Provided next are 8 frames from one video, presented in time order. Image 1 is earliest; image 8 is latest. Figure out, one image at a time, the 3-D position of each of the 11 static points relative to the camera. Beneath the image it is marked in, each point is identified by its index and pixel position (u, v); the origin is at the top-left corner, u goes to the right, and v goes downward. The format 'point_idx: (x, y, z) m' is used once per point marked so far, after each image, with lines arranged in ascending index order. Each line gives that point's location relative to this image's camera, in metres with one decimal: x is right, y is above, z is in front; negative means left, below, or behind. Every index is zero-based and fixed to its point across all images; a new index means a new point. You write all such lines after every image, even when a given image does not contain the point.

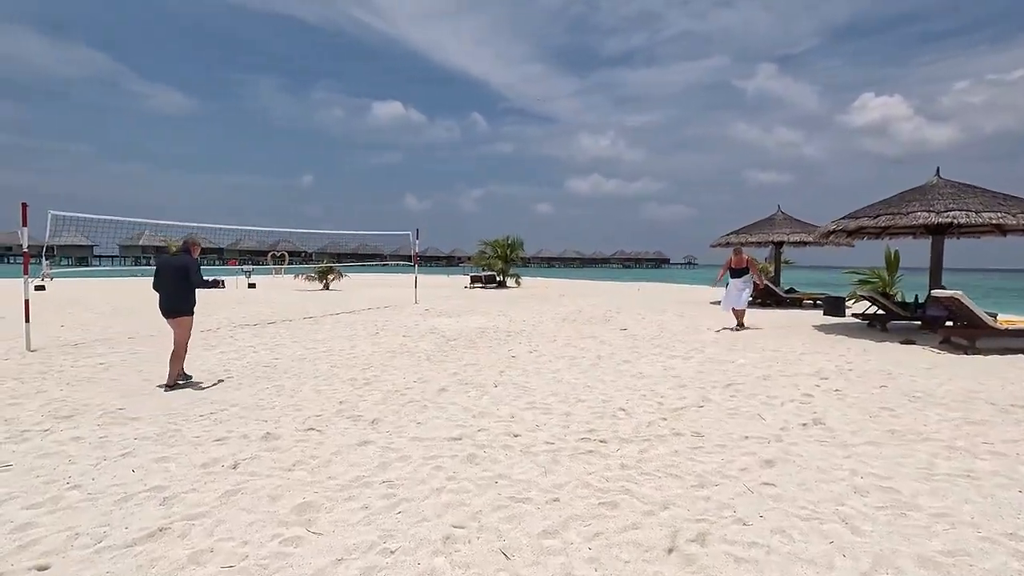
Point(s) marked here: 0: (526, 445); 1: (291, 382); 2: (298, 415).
0: (+0.1, -1.0, +3.3) m
1: (-2.2, -0.9, +5.3) m
2: (-1.6, -1.0, +4.1) m
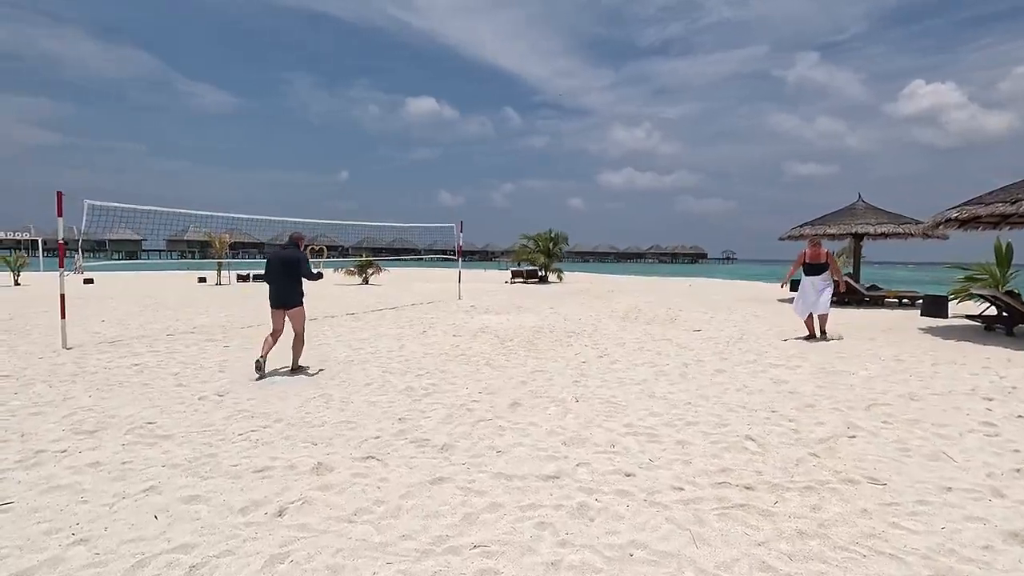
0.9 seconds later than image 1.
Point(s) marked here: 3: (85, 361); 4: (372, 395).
0: (+0.7, -1.0, +2.6) m
1: (-1.5, -0.9, +4.6) m
2: (-1.0, -1.0, +3.4) m
3: (-4.7, -0.8, +5.8) m
4: (-1.2, -0.9, +4.5) m
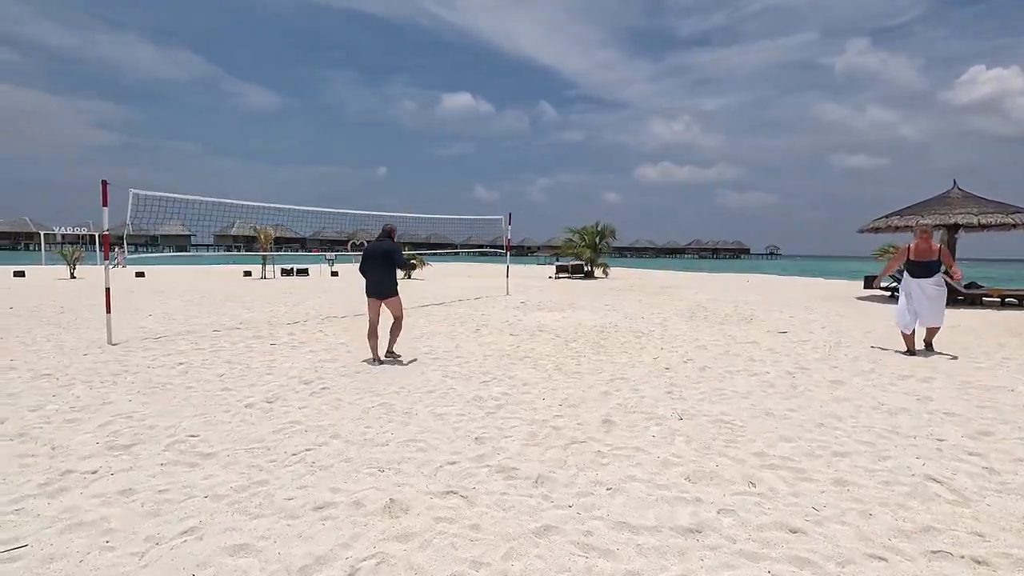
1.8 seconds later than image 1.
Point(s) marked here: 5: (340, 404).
0: (+1.2, -1.0, +1.9) m
1: (-0.8, -0.9, +4.1) m
2: (-0.5, -0.9, +2.8) m
3: (-3.9, -0.7, +5.5) m
4: (-0.5, -0.9, +3.9) m
5: (-1.3, -0.9, +4.0) m
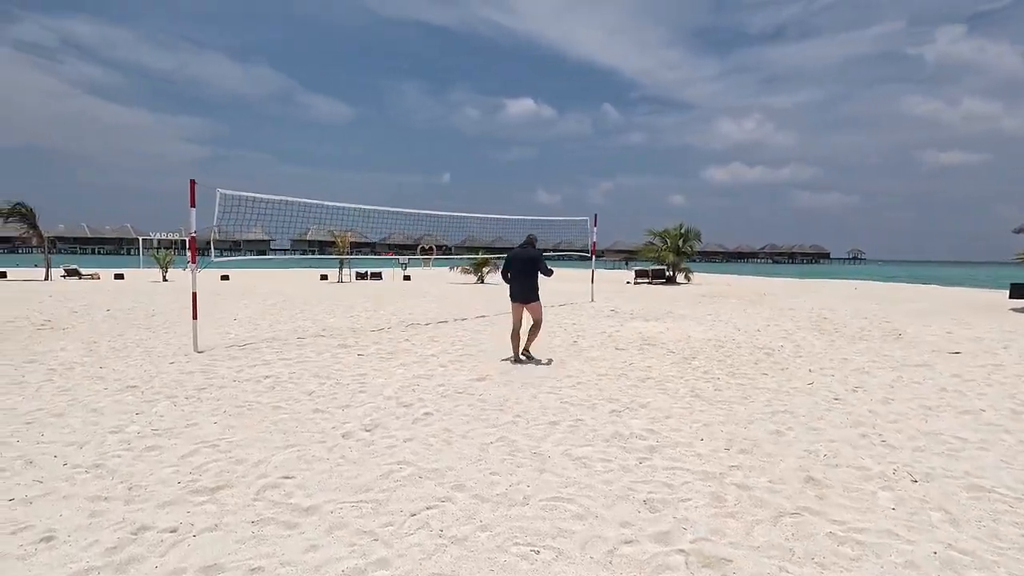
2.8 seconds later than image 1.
0: (+1.8, -1.0, +1.0) m
1: (+0.1, -0.9, +3.3) m
2: (+0.3, -1.0, +2.0) m
3: (-2.8, -0.8, +5.1) m
4: (+0.4, -0.9, +3.1) m
5: (-0.4, -0.9, +3.3) m
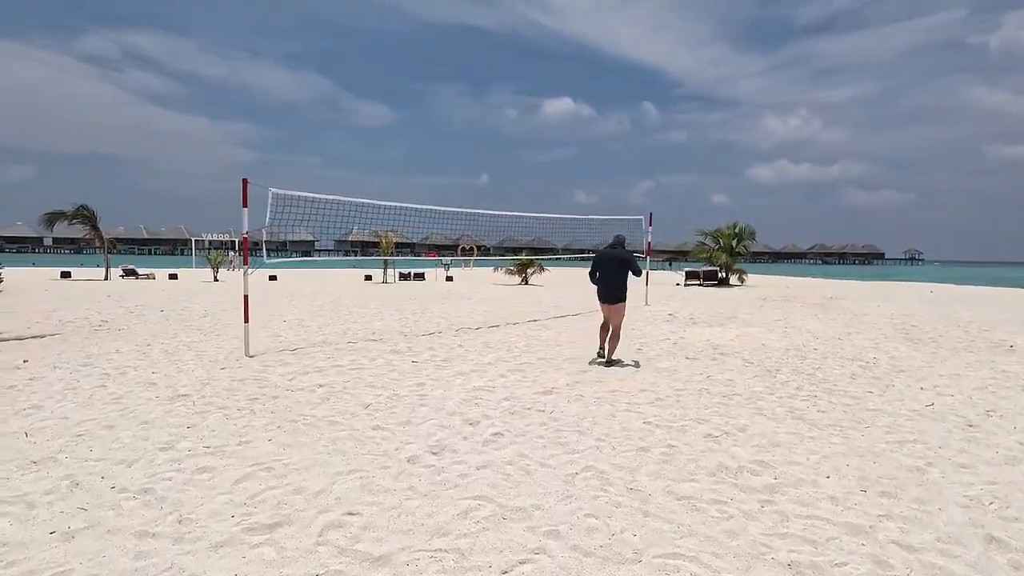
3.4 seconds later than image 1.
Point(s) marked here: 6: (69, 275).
0: (+2.1, -1.1, +0.4) m
1: (+0.6, -1.0, +2.9) m
2: (+0.7, -1.0, +1.6) m
3: (-2.2, -0.8, +4.9) m
4: (+0.8, -1.0, +2.7) m
5: (+0.1, -1.0, +2.9) m
6: (-14.9, +0.4, +18.0) m
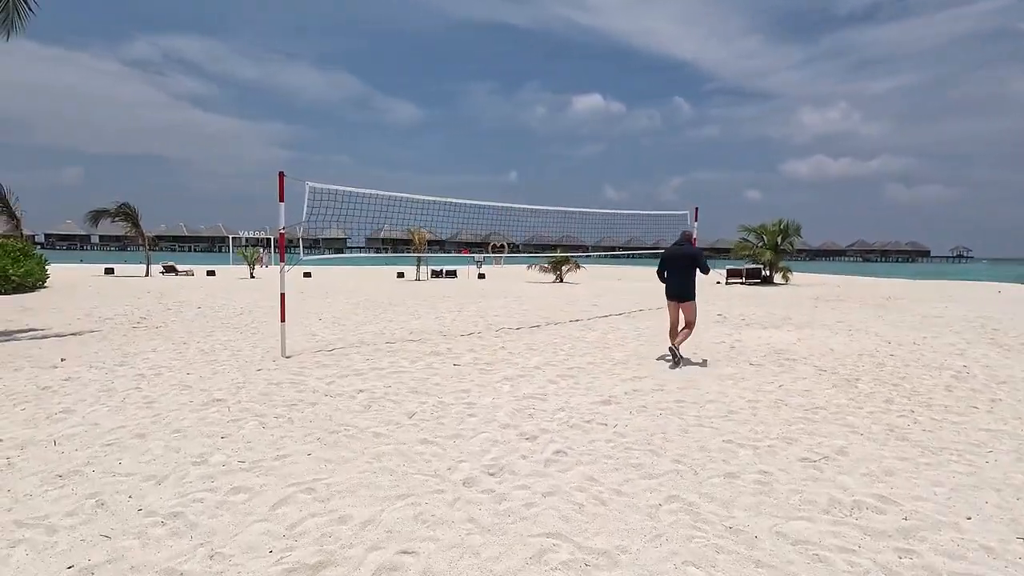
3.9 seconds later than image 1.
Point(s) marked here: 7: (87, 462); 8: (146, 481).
0: (+2.3, -1.1, -0.1) m
1: (+0.9, -1.0, +2.5) m
2: (+1.0, -1.0, +1.2) m
3: (-1.8, -0.8, +4.6) m
4: (+1.1, -1.0, +2.3) m
5: (+0.4, -1.0, +2.5) m
6: (-13.8, +0.6, +18.4) m
7: (-2.3, -0.9, +2.9) m
8: (-1.8, -1.0, +2.6) m
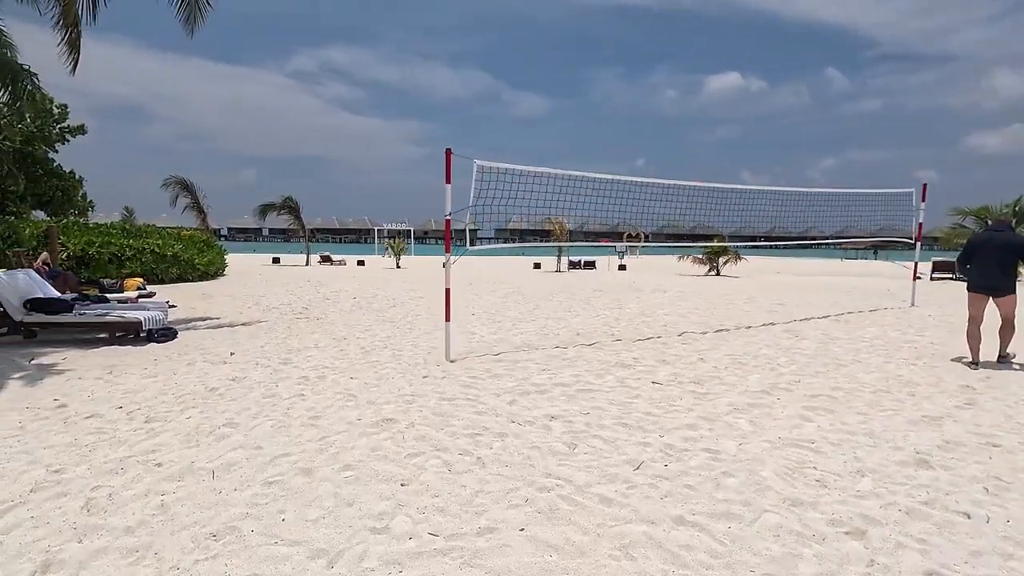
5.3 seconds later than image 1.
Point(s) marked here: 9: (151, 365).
0: (+2.7, -1.2, -1.7) m
1: (+1.9, -1.0, +1.1) m
2: (+1.7, -1.1, -0.2) m
3: (-0.2, -0.8, +3.8) m
4: (+2.1, -1.0, +0.9) m
5: (+1.5, -1.0, +1.2) m
6: (-8.7, +1.0, +19.9) m
7: (-1.1, -0.9, +2.2) m
8: (-0.7, -1.0, +1.9) m
9: (-3.2, -0.7, +4.8) m
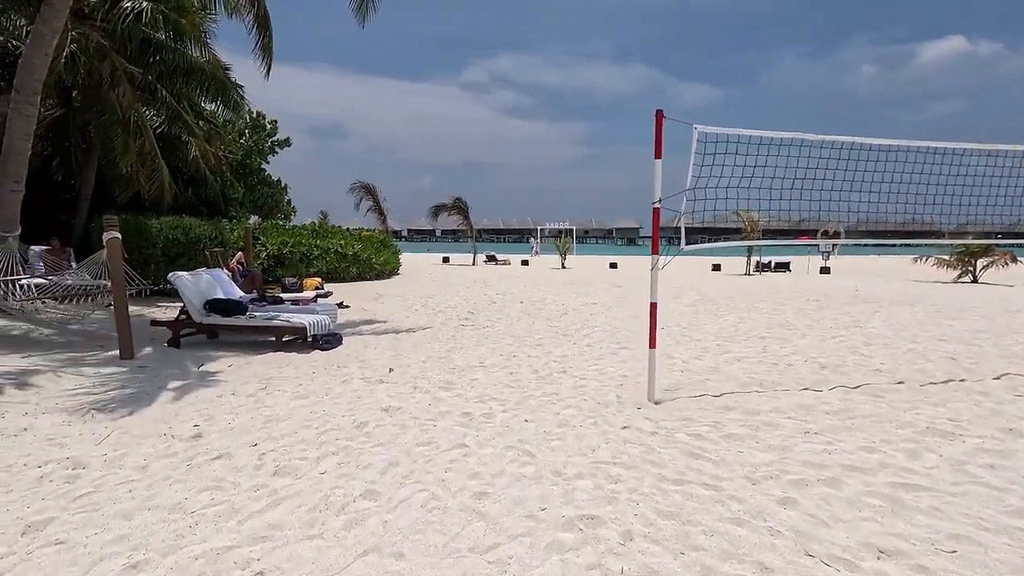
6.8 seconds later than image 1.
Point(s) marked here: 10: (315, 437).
0: (+2.2, -1.4, -3.7) m
1: (+2.2, -1.2, -0.8) m
2: (+1.6, -1.2, -1.9) m
3: (+1.0, -0.9, +2.4) m
4: (+2.3, -1.2, -1.1) m
5: (+1.8, -1.1, -0.5) m
6: (-2.5, +1.0, +20.3) m
7: (-0.3, -1.0, +1.1) m
8: (0.0, -1.1, +0.7) m
9: (-1.6, -0.7, +4.2) m
10: (-1.1, -0.8, +3.0) m
